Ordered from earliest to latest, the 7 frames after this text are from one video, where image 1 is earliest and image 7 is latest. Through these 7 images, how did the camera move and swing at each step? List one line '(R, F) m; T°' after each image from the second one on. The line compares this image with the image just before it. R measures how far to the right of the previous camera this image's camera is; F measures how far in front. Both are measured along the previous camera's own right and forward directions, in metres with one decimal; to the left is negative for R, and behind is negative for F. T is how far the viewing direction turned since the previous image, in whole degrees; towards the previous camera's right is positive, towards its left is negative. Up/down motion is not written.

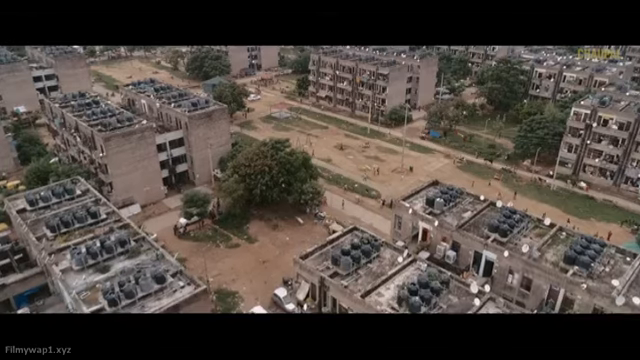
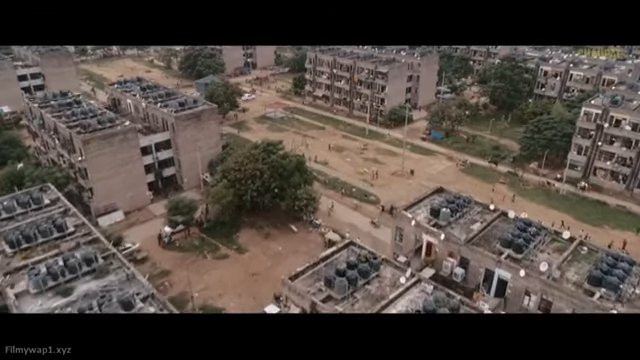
(+0.1, +0.7) m; 0°
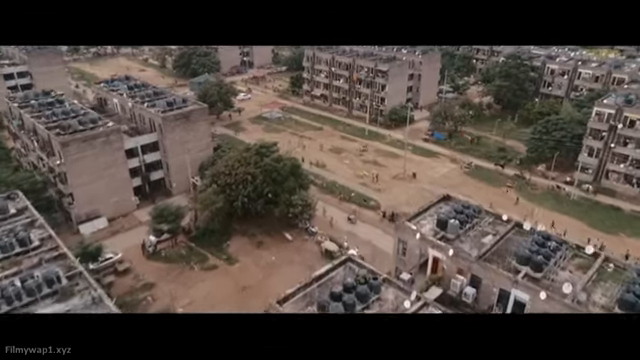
(+0.1, +0.6) m; 0°
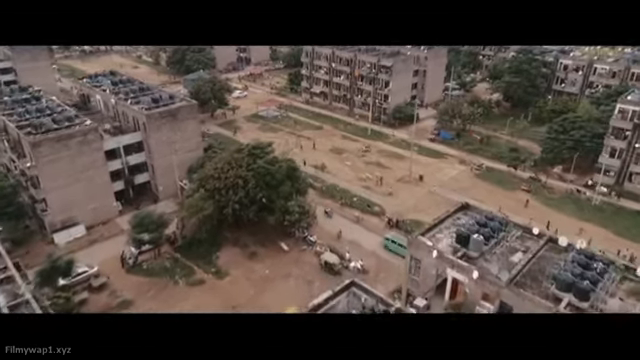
(0.0, +0.9) m; 0°
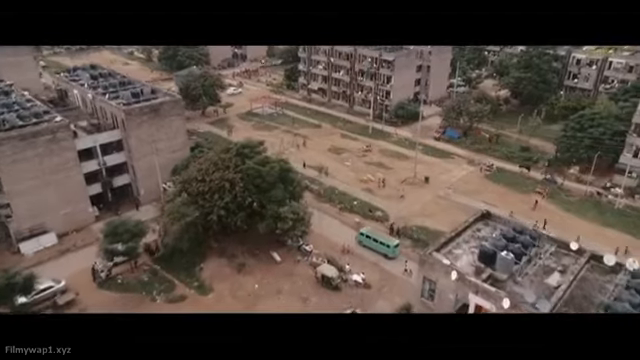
(+0.1, +0.9) m; 0°
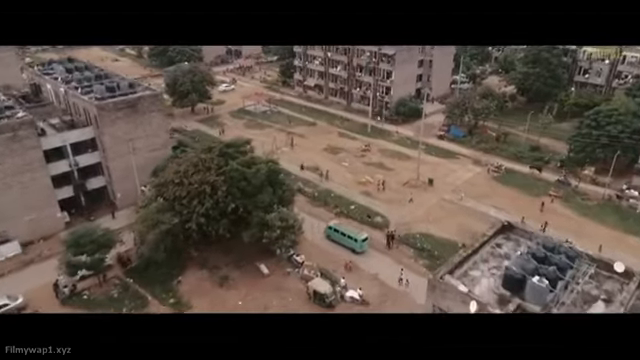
(+0.1, +0.8) m; 0°
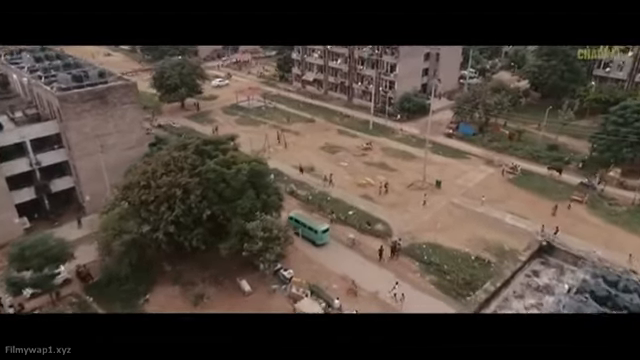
(+0.2, +0.9) m; -1°
